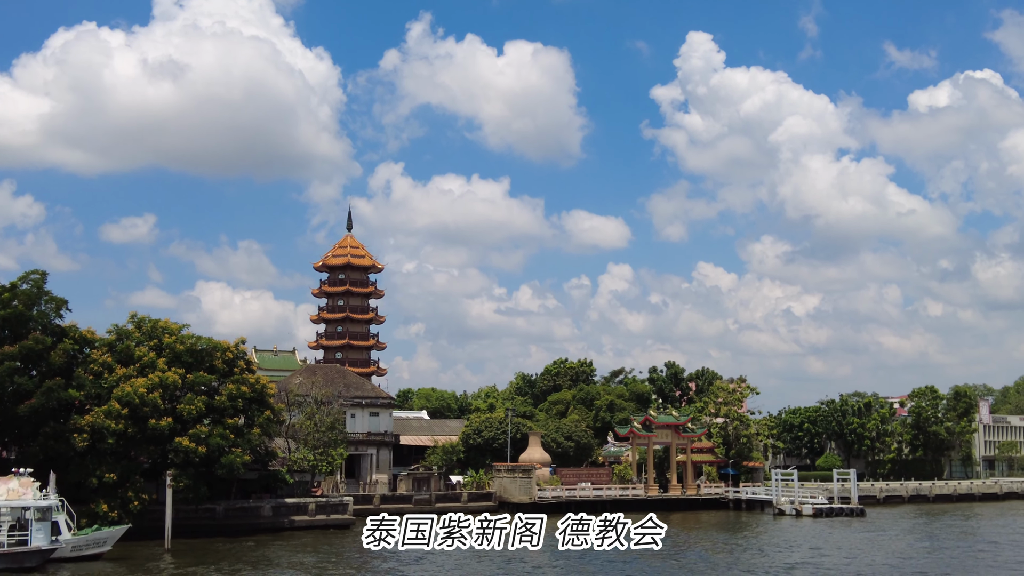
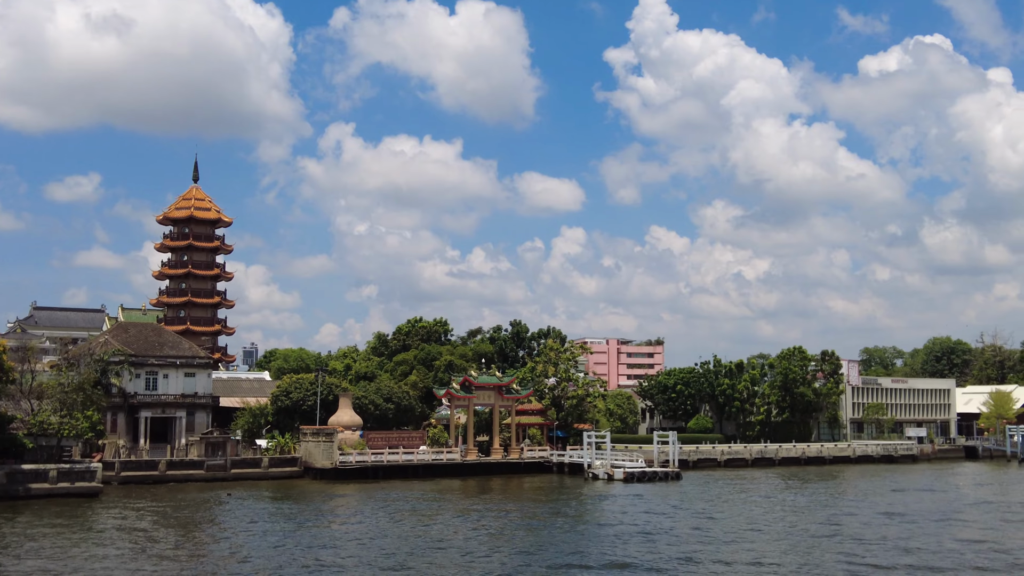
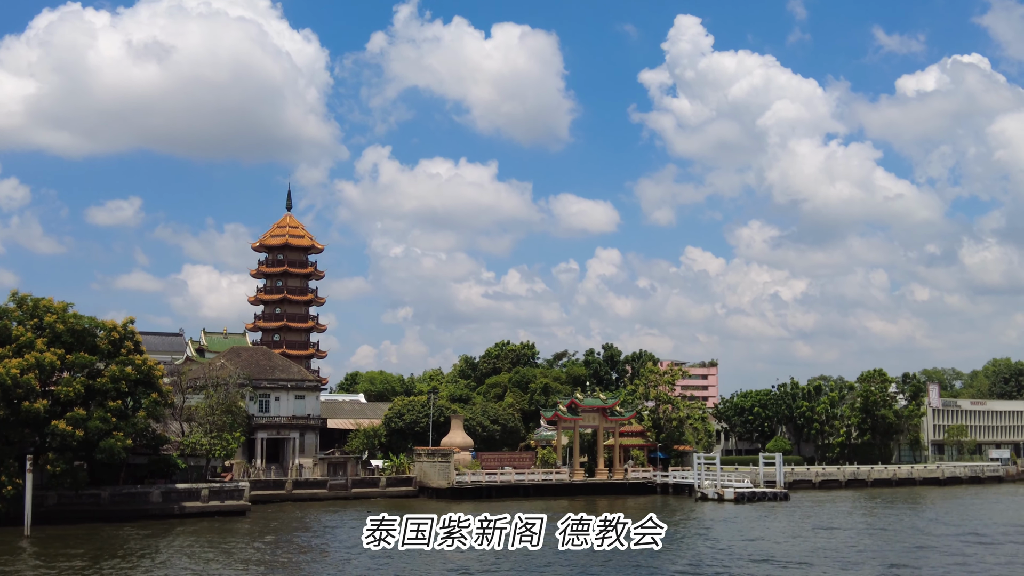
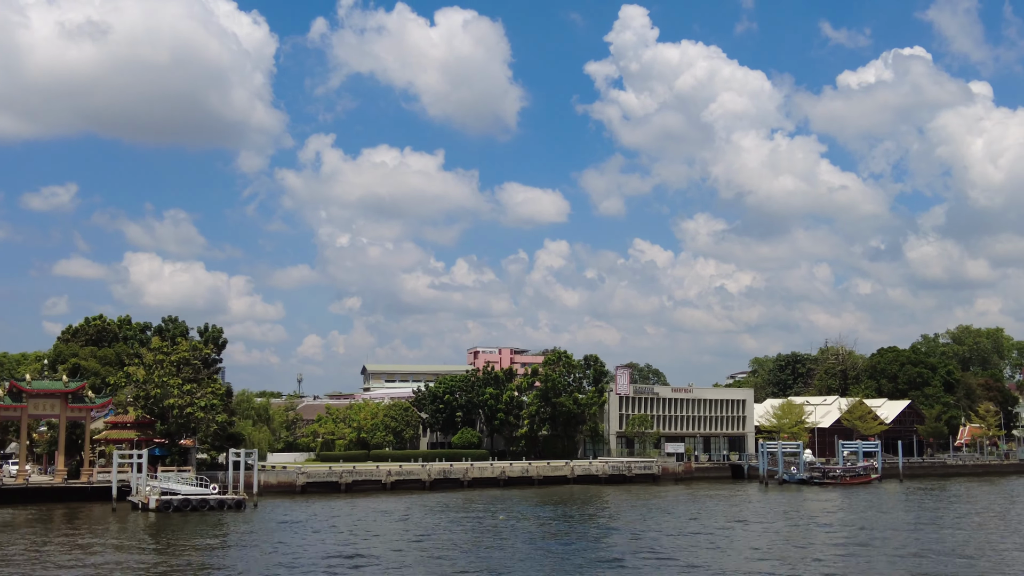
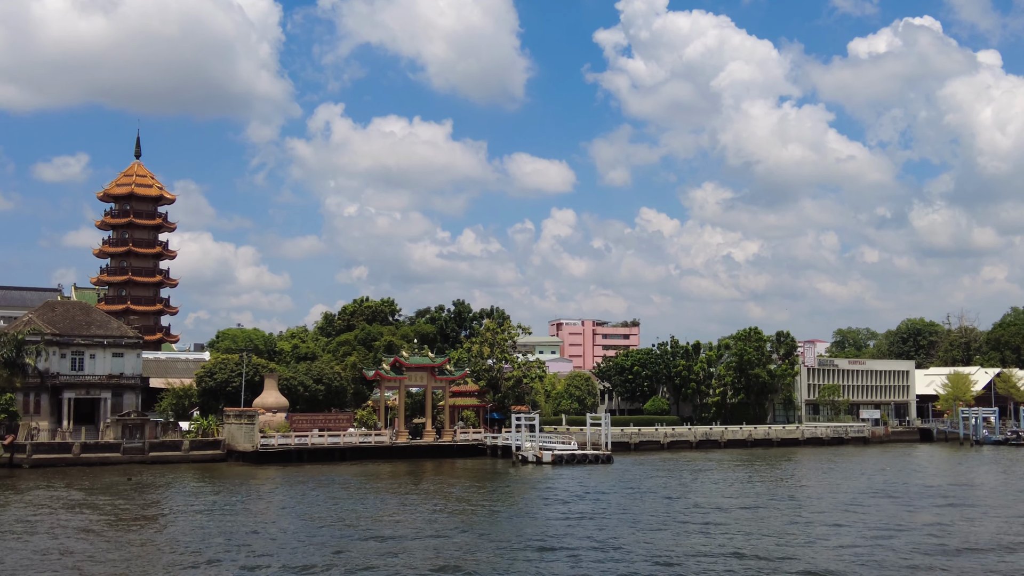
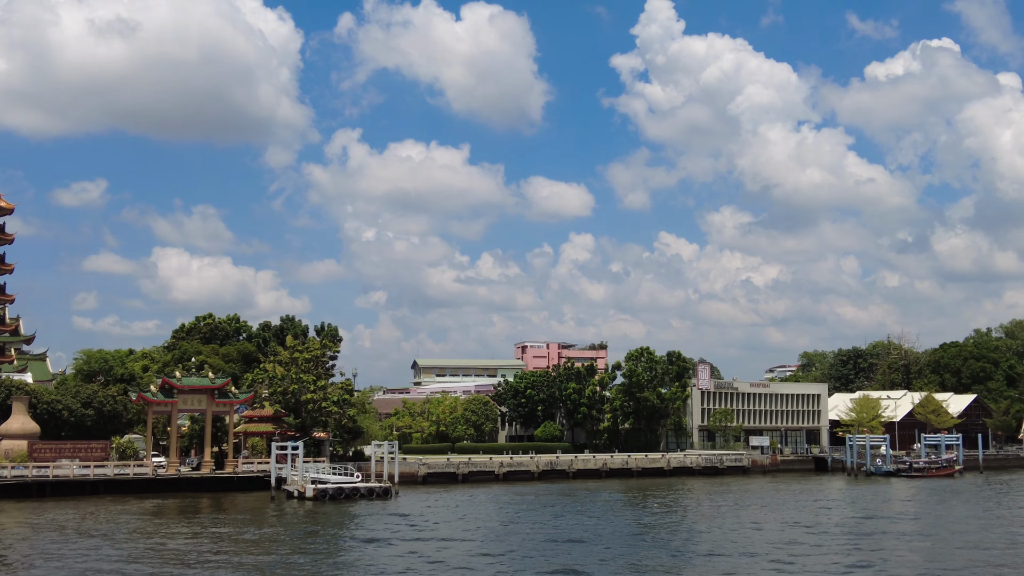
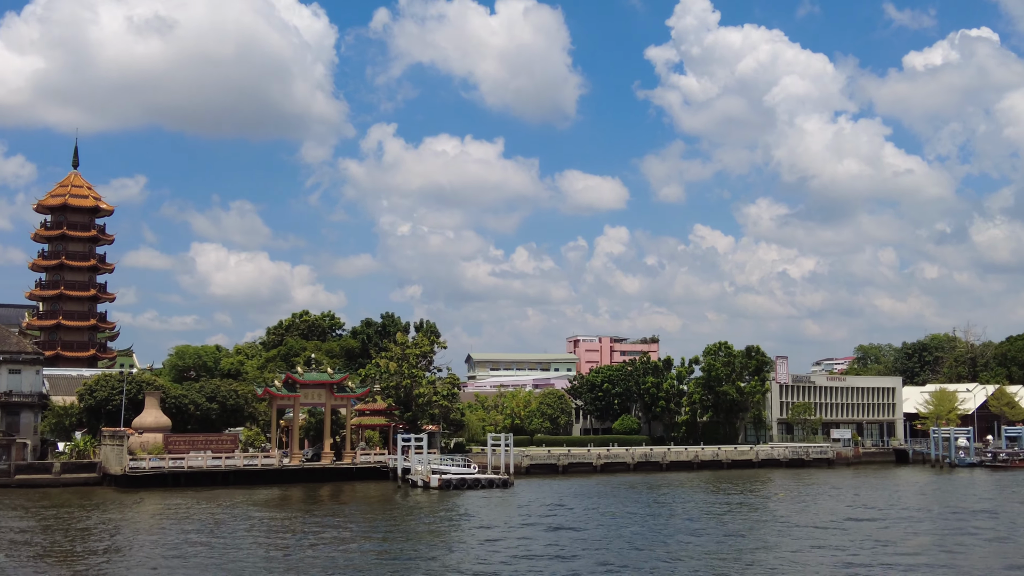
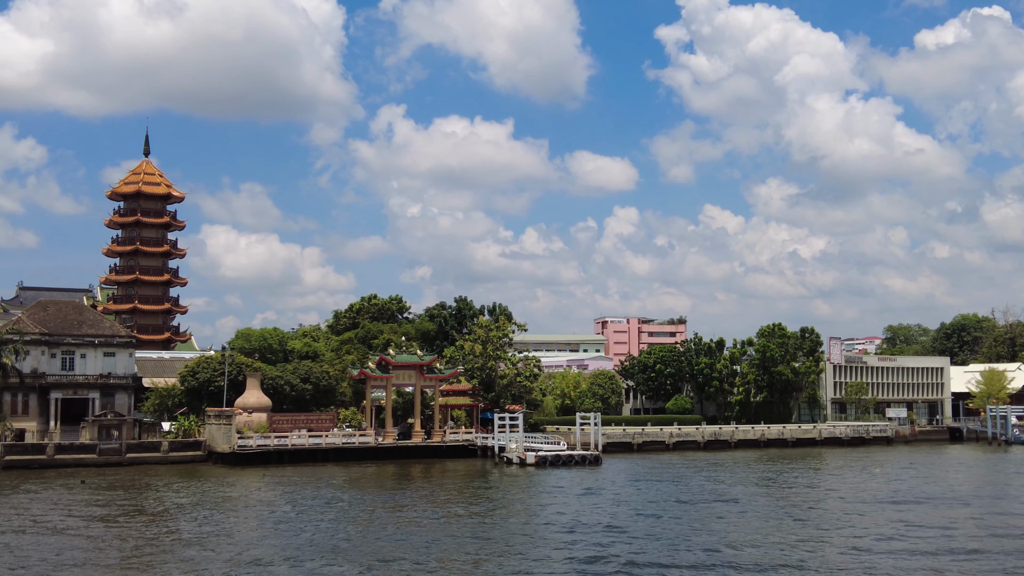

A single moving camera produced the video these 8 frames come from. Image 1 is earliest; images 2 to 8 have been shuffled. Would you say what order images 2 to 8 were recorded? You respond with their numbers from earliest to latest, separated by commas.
3, 2, 5, 8, 7, 6, 4
